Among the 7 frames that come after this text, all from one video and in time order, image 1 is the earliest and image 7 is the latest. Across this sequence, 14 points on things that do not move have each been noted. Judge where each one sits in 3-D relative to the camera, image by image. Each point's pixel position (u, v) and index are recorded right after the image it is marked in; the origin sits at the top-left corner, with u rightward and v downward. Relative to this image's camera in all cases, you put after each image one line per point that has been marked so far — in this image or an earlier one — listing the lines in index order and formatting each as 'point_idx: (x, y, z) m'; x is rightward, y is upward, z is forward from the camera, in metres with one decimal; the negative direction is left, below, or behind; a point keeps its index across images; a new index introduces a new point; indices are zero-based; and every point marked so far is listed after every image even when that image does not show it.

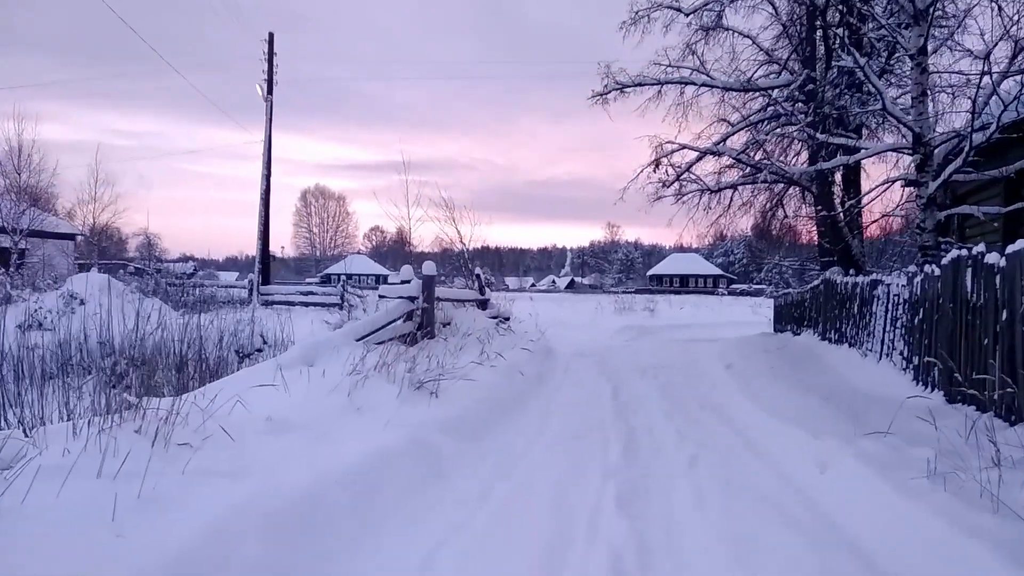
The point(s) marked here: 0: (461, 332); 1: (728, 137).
0: (-0.8, -0.7, +10.1) m
1: (+4.7, +3.3, +13.4) m
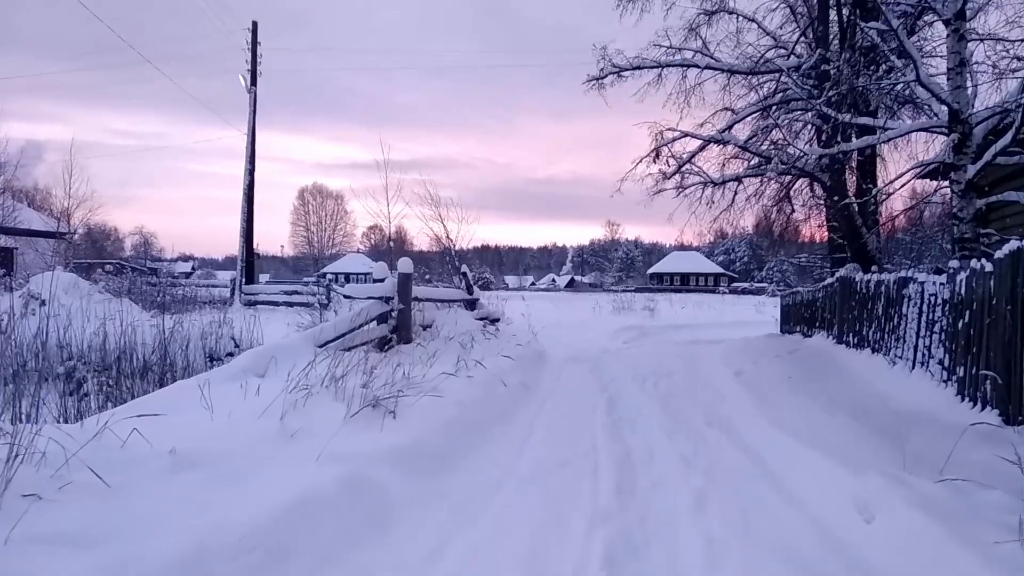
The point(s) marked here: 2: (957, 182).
0: (-1.0, -0.7, +9.2) m
1: (+4.5, +3.3, +12.5) m
2: (+4.6, +1.1, +6.4) m
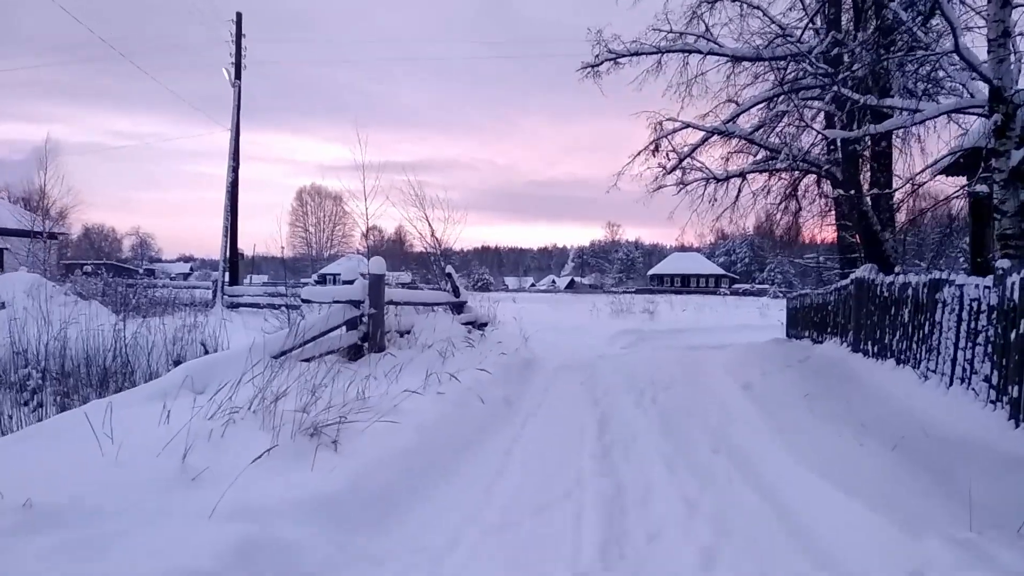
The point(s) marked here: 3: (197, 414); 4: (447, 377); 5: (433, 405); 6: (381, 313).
0: (-1.2, -0.7, +8.4) m
1: (+4.3, +3.3, +11.6) m
2: (+4.4, +1.1, +5.6) m
3: (-2.0, -0.8, +3.9) m
4: (-0.6, -0.9, +6.1) m
5: (-0.7, -1.0, +5.2) m
6: (-1.7, -0.3, +7.8) m
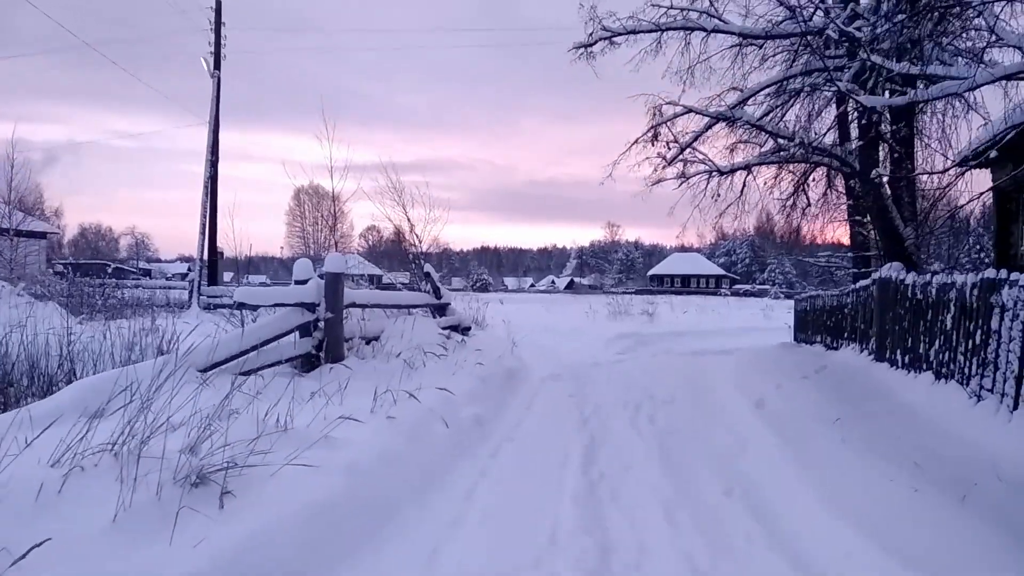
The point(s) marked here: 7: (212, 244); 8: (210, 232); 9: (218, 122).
0: (-1.5, -0.7, +7.4) m
1: (+4.0, +3.3, +10.7) m
2: (+4.2, +1.0, +4.6) m
3: (-2.2, -0.8, +2.9) m
4: (-0.9, -0.9, +5.1) m
5: (-0.9, -1.0, +4.2) m
6: (-1.9, -0.3, +6.9) m
7: (-9.5, +1.4, +19.6) m
8: (-9.5, +1.8, +19.6) m
9: (-9.1, +5.1, +19.1) m
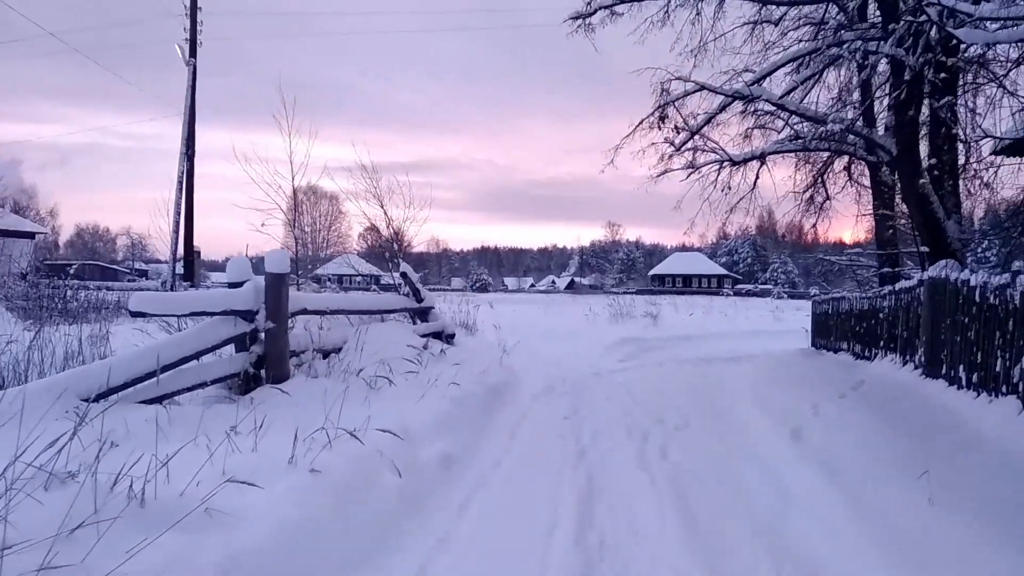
0: (-1.7, -0.8, +6.2) m
1: (+3.8, +3.2, +9.5) m
2: (+4.0, +1.0, +3.4) m
3: (-2.4, -0.8, +1.7) m
4: (-1.1, -0.9, +3.9) m
5: (-1.1, -1.0, +3.0) m
6: (-2.1, -0.4, +5.7) m
7: (-9.7, +1.4, +18.5) m
8: (-9.7, +1.7, +18.4) m
9: (-9.2, +5.1, +17.9) m
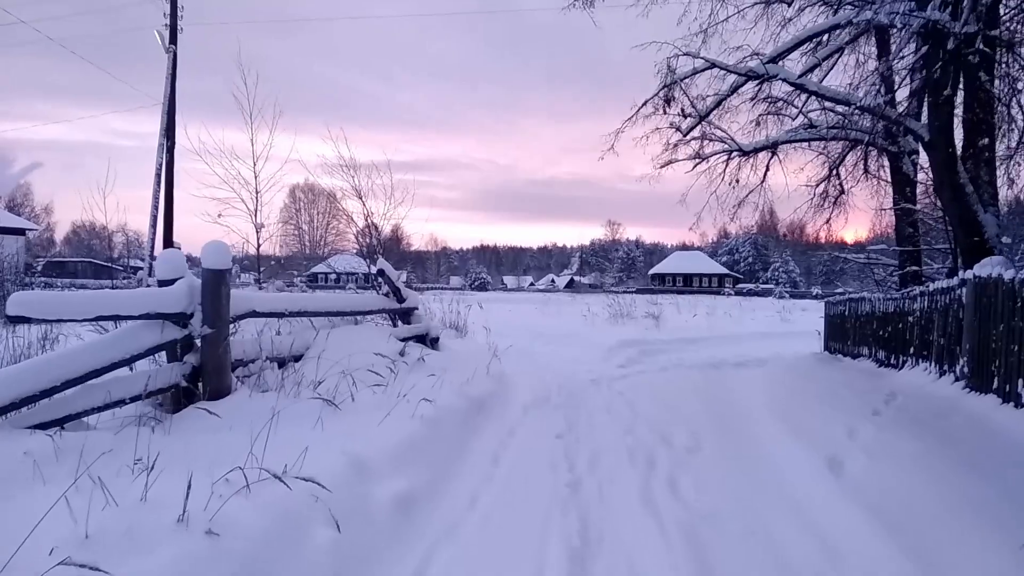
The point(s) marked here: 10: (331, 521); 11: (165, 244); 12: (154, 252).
0: (-1.8, -0.8, +5.4) m
1: (+3.7, +3.2, +8.6) m
2: (+3.8, +1.0, +2.6) m
3: (-2.5, -0.8, +0.9) m
4: (-1.2, -0.9, +3.1) m
5: (-1.2, -1.0, +2.2) m
6: (-2.2, -0.3, +4.8) m
7: (-9.8, +1.4, +17.6) m
8: (-9.8, +1.8, +17.5) m
9: (-9.4, +5.1, +17.1) m
10: (-0.9, -1.1, +3.0) m
11: (-10.0, +1.3, +18.0) m
12: (-10.2, +1.0, +17.7) m
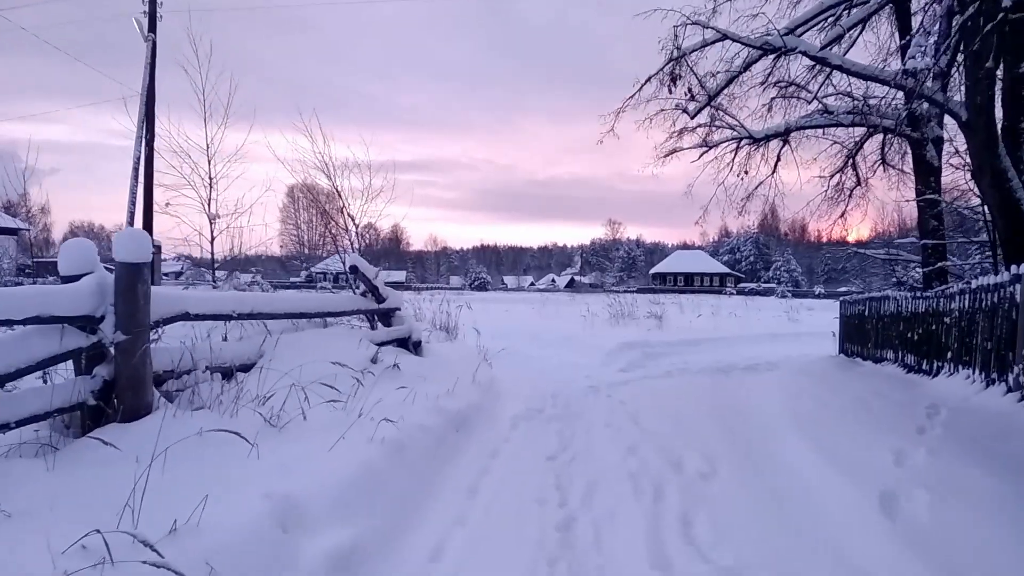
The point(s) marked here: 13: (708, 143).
0: (-1.9, -0.7, +4.6) m
1: (+3.6, +3.3, +7.8) m
2: (+3.7, +1.0, +1.7) m
3: (-2.7, -0.8, 0.0) m
4: (-1.3, -0.9, +2.3) m
5: (-1.4, -1.0, +1.4) m
6: (-2.4, -0.3, +4.0) m
7: (-9.9, +1.4, +16.8) m
8: (-10.0, +1.8, +16.7) m
9: (-9.5, +5.1, +16.3) m
10: (-1.0, -1.1, +2.2) m
11: (-10.1, +1.3, +17.1) m
12: (-10.3, +1.0, +16.9) m
13: (+3.3, +2.4, +10.4) m
